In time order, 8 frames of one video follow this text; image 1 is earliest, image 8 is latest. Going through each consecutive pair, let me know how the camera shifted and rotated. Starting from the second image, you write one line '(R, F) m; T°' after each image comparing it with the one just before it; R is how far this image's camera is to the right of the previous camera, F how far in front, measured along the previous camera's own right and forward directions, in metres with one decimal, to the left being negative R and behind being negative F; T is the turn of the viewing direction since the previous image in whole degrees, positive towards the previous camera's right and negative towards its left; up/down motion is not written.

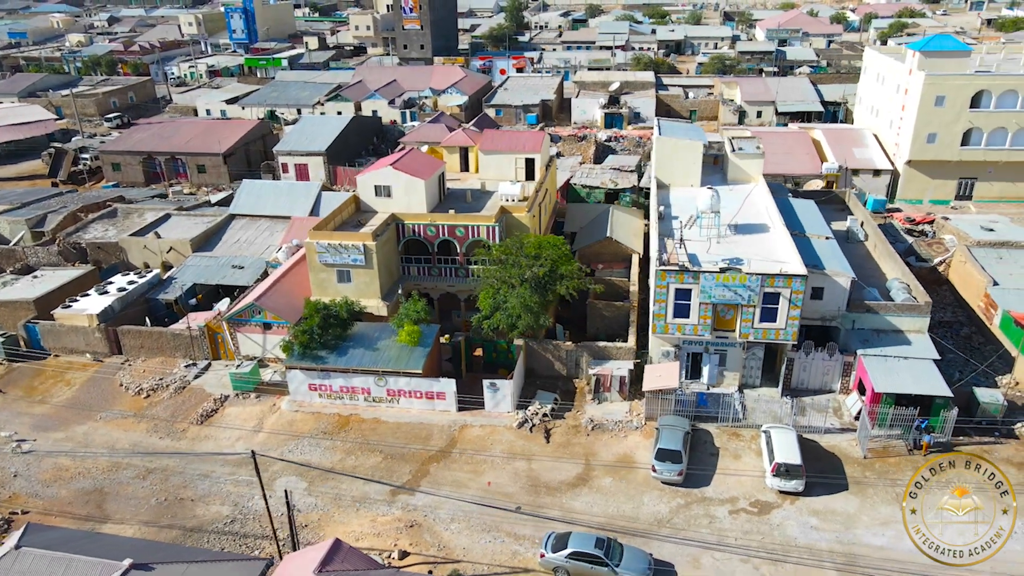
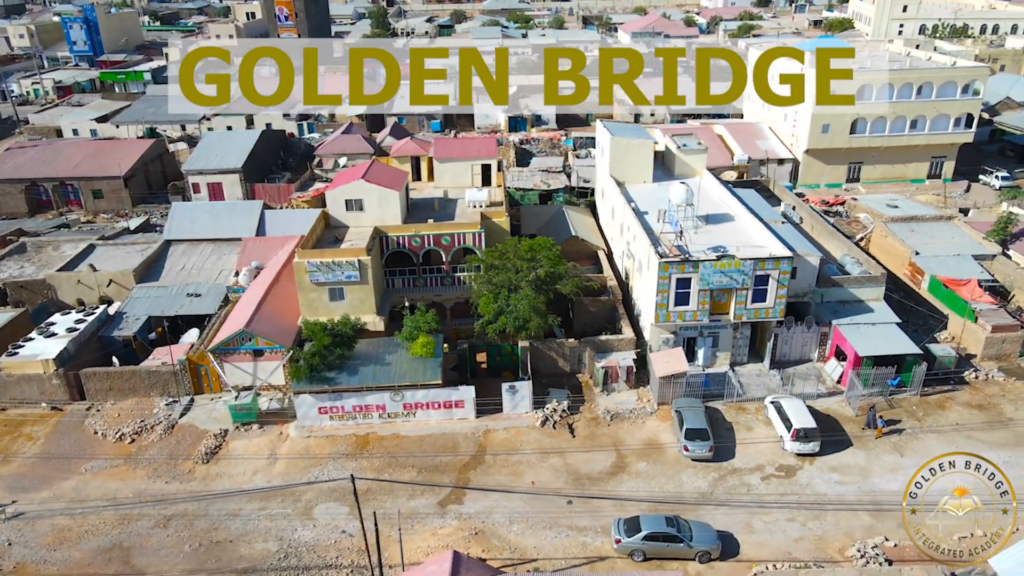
(-5.2, -0.1) m; +11°
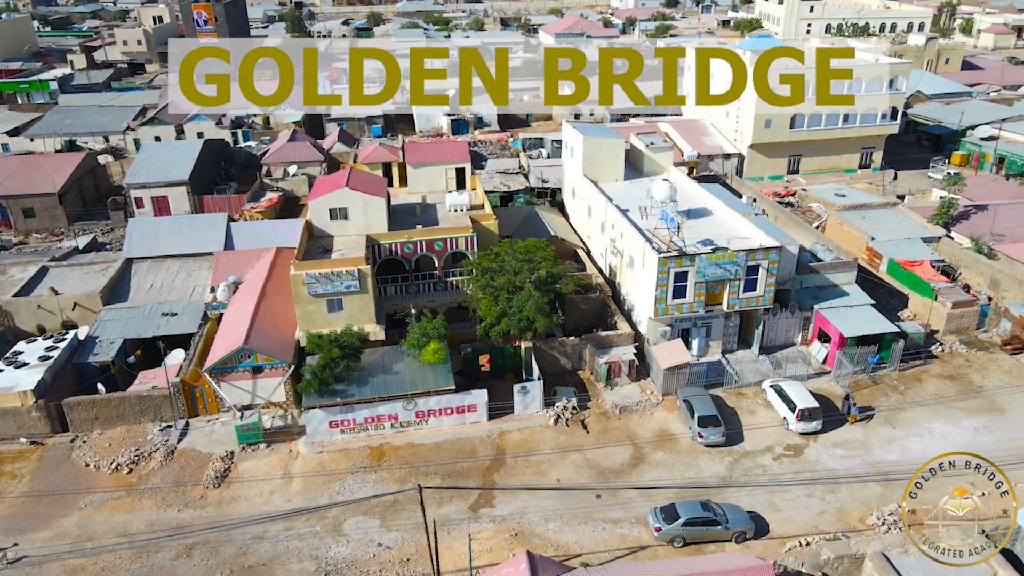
(-3.2, -0.1) m; +7°
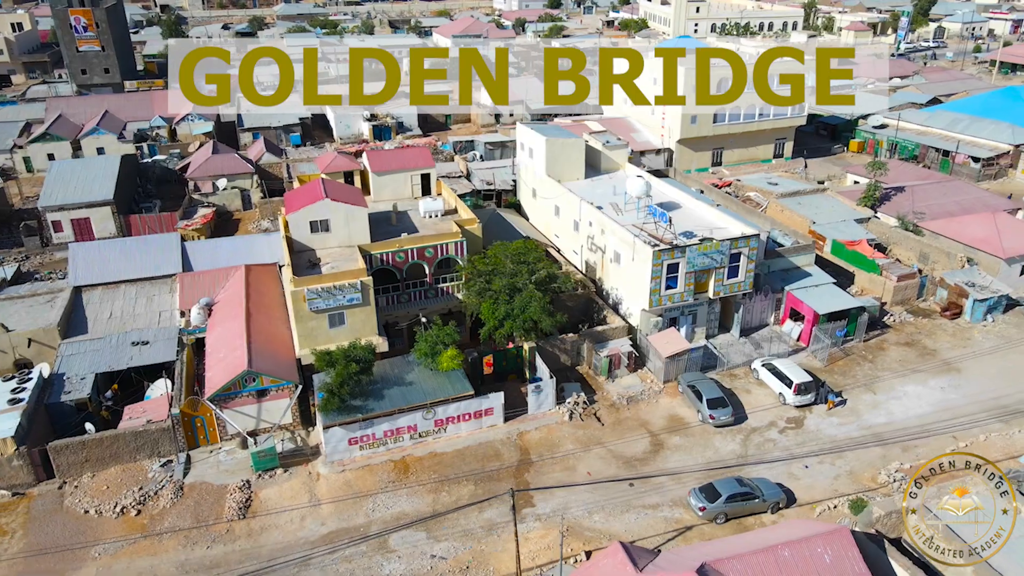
(-4.3, 0.0) m; +9°
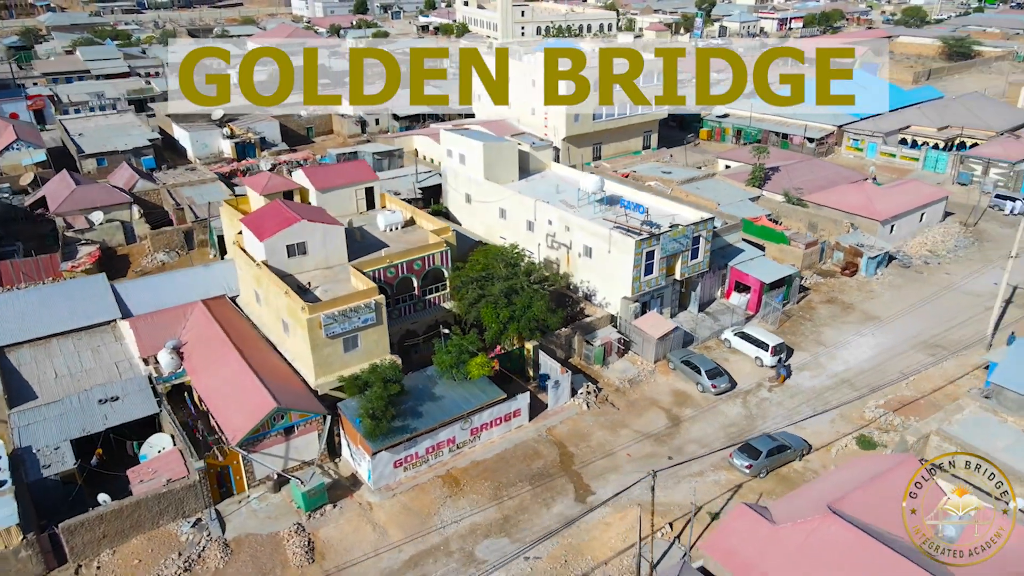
(-7.3, +0.3) m; +15°
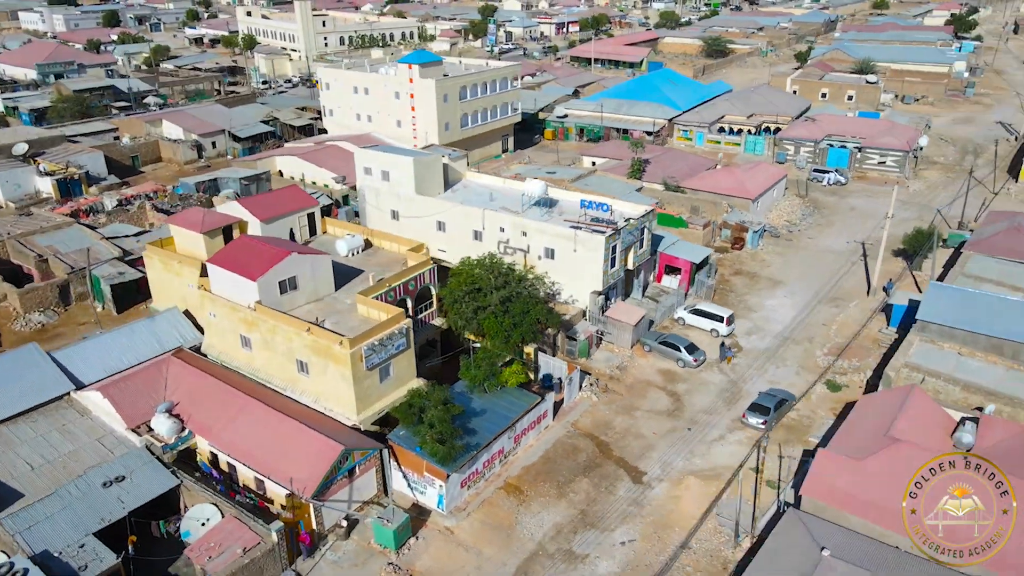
(-8.5, +0.5) m; +17°
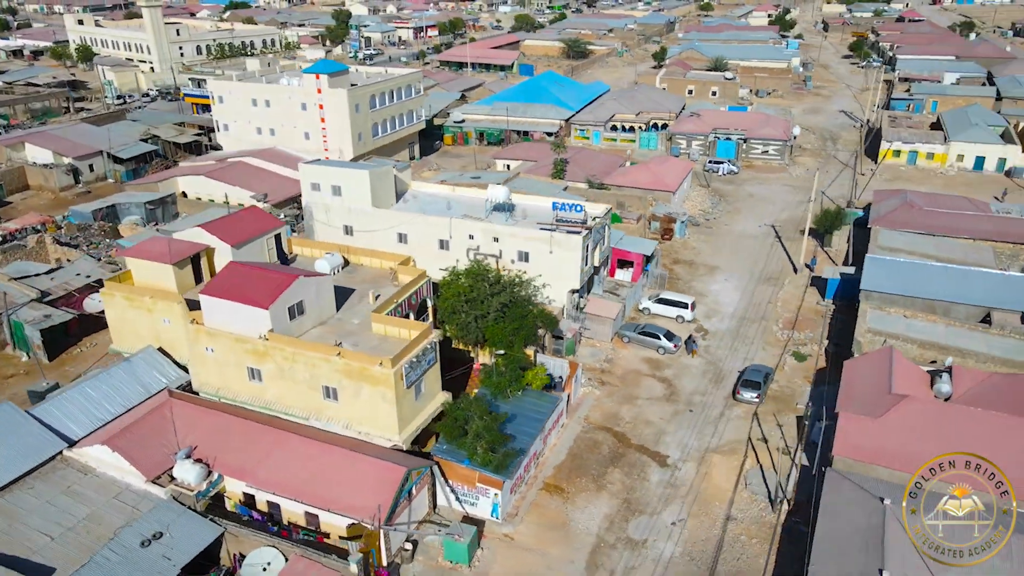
(-5.9, +0.1) m; +11°
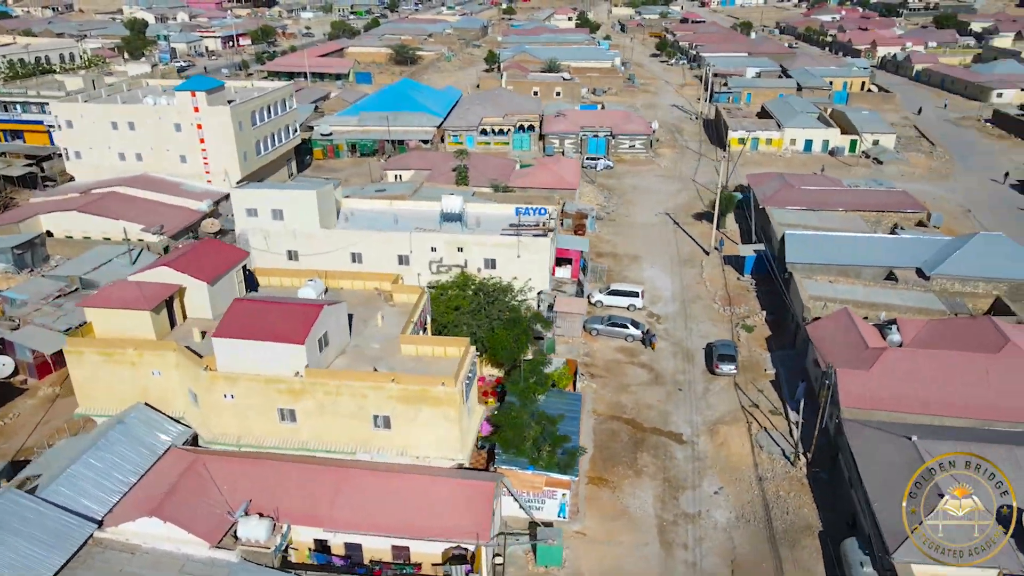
(-7.5, +0.5) m; +15°
